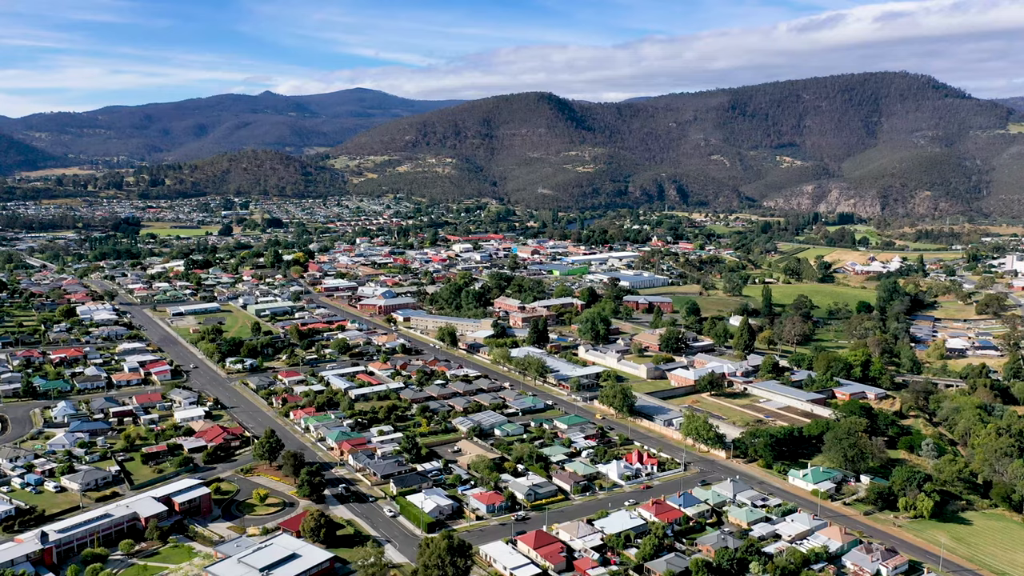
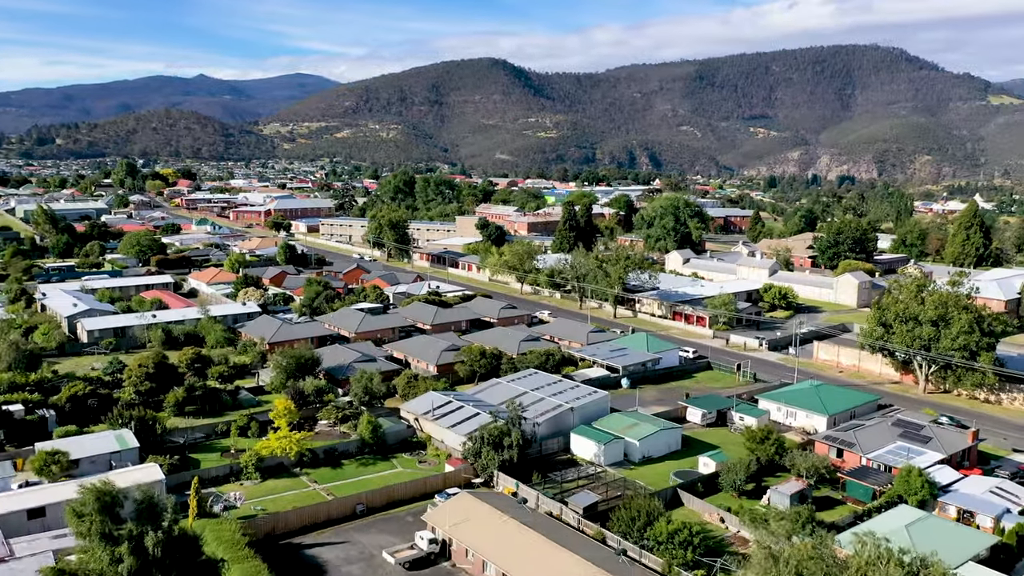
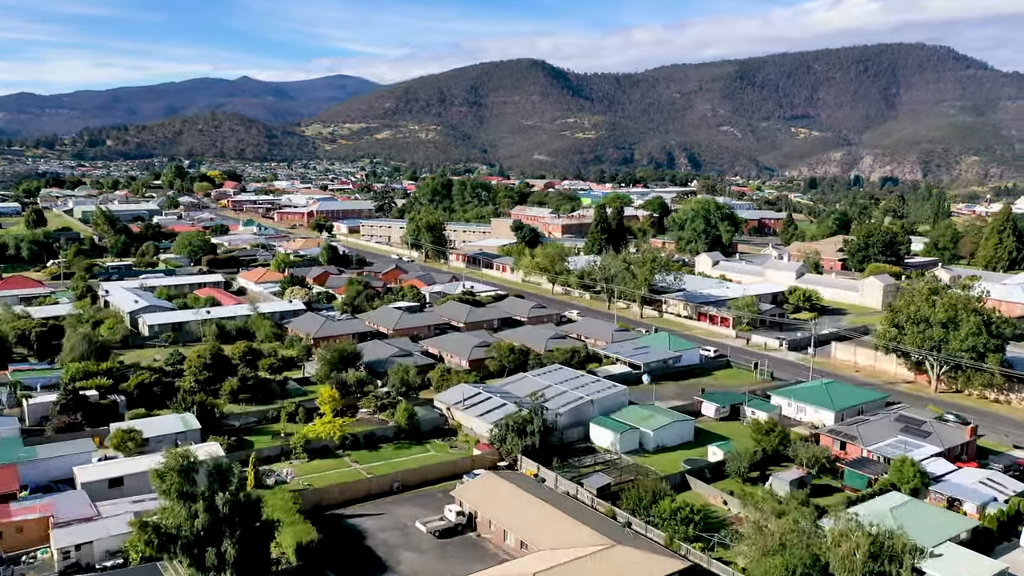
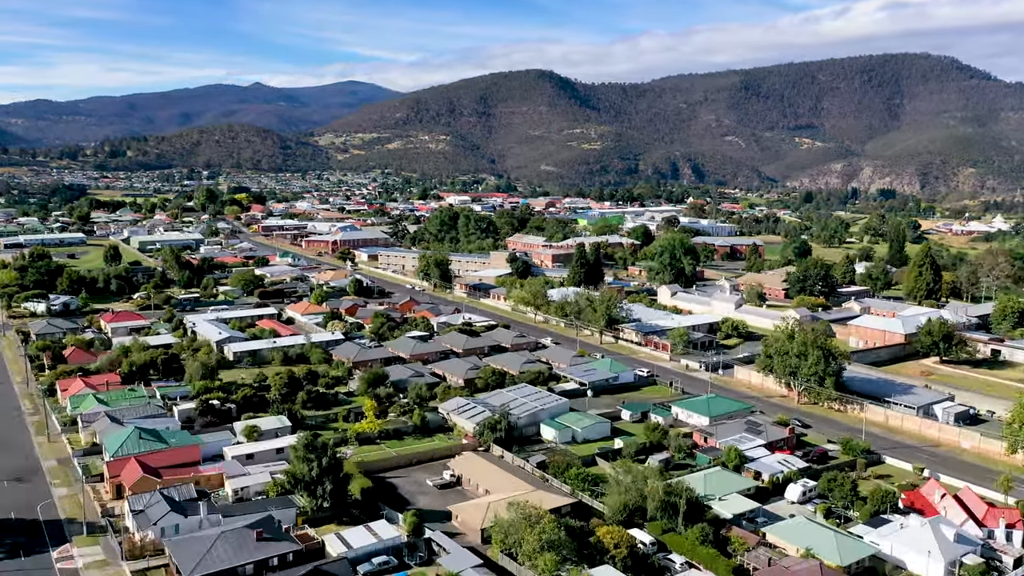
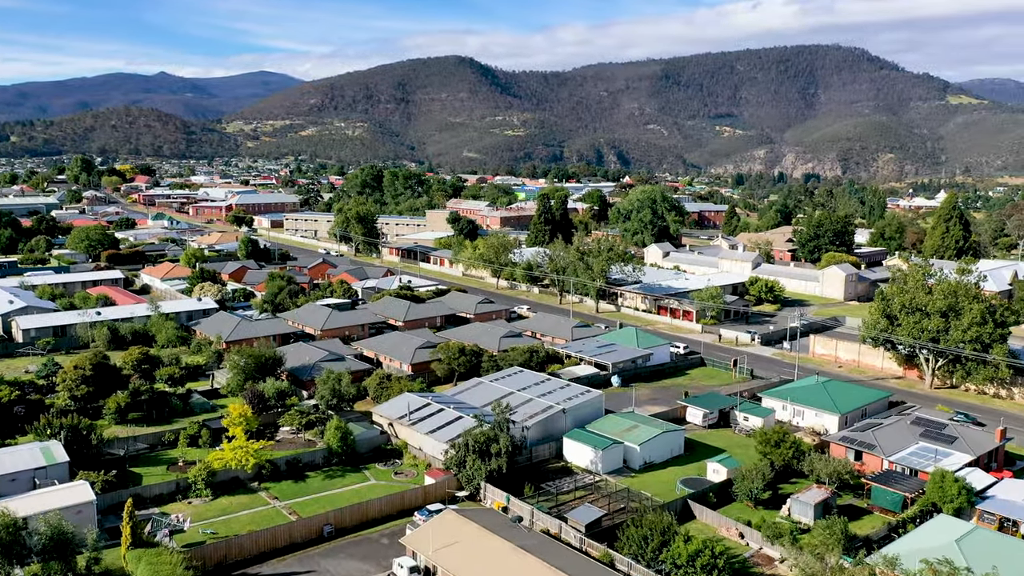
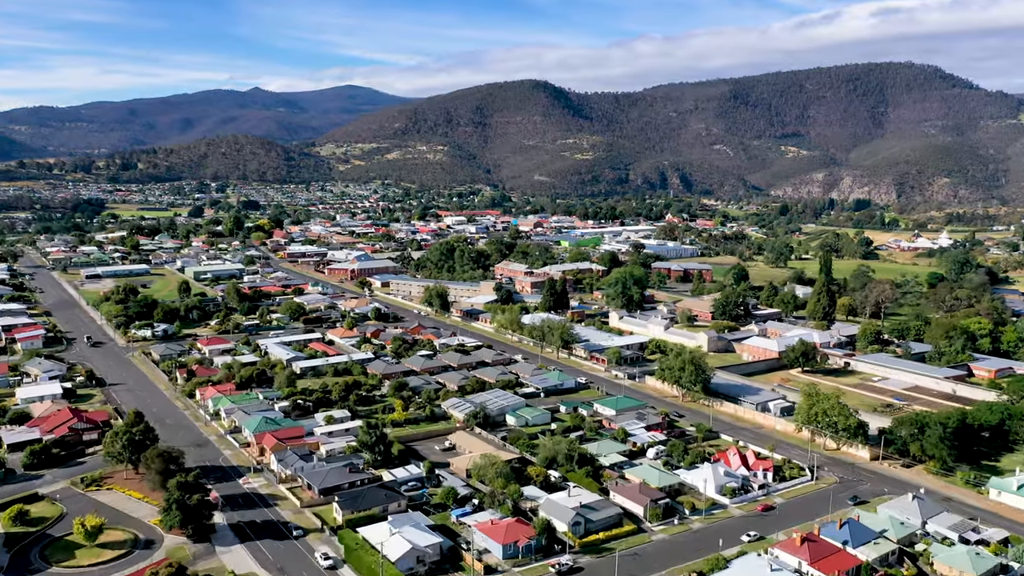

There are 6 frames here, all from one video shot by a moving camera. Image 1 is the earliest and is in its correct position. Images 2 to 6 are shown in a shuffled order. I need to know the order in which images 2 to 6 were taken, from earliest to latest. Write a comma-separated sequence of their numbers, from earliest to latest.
6, 4, 3, 2, 5
